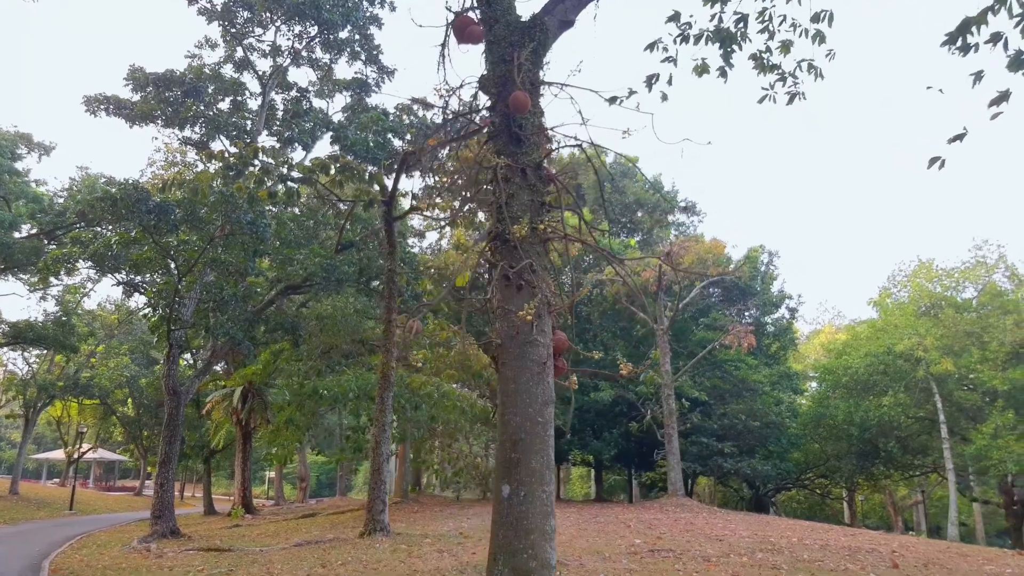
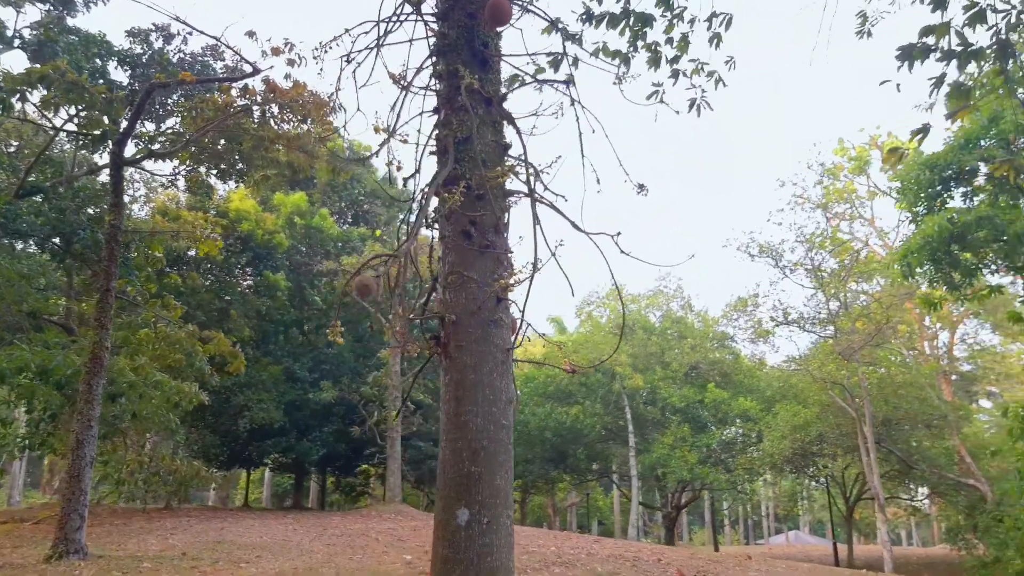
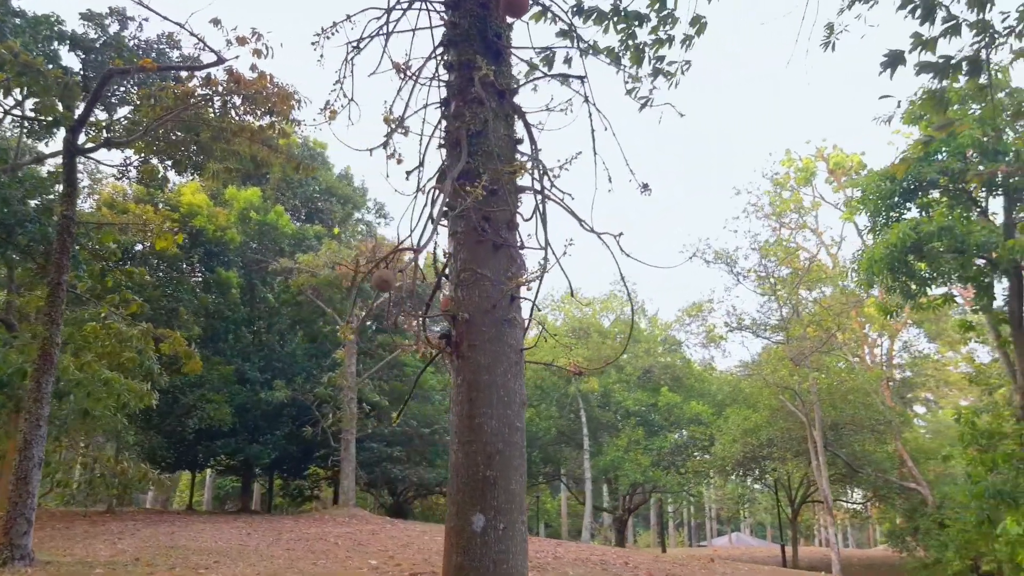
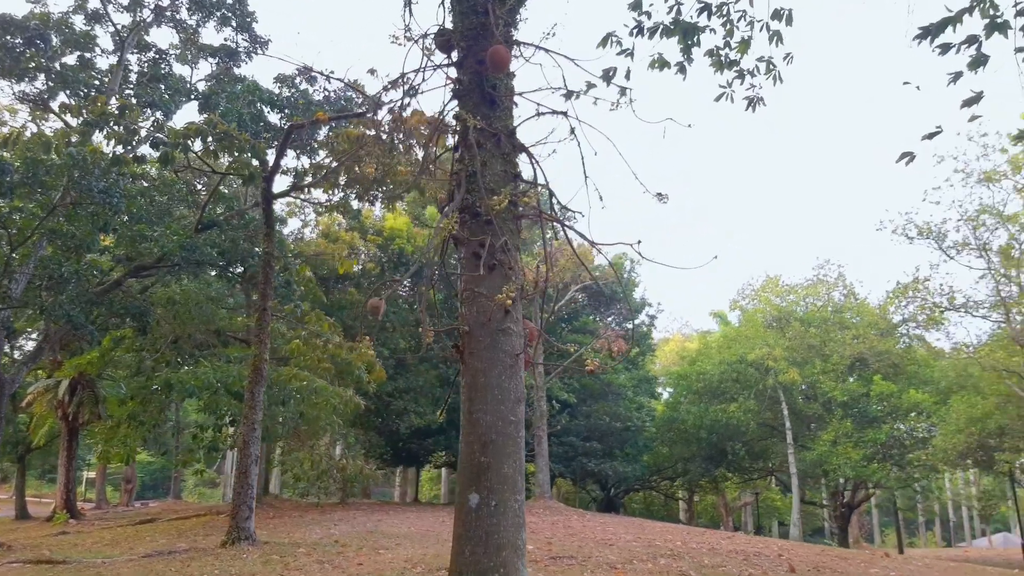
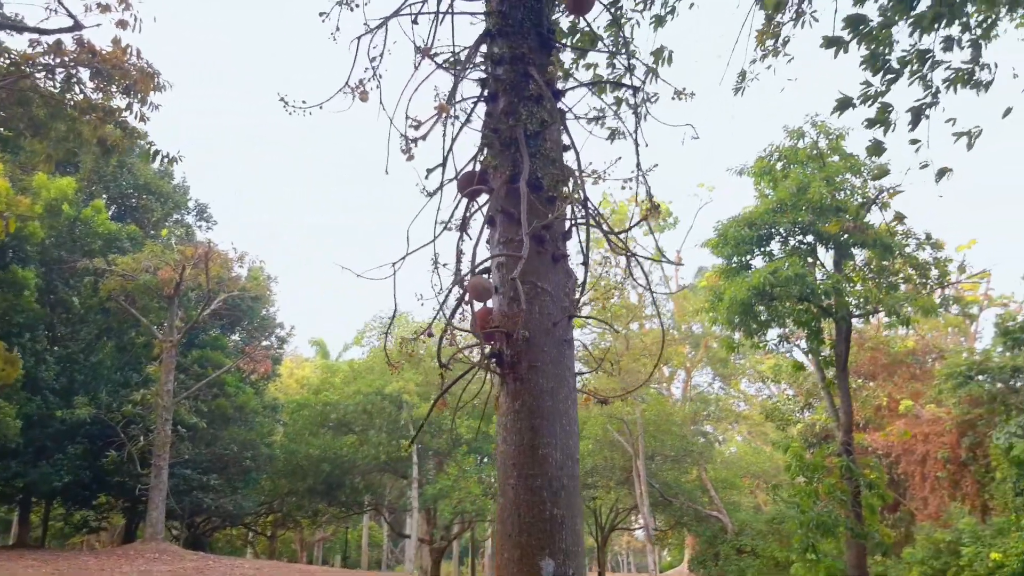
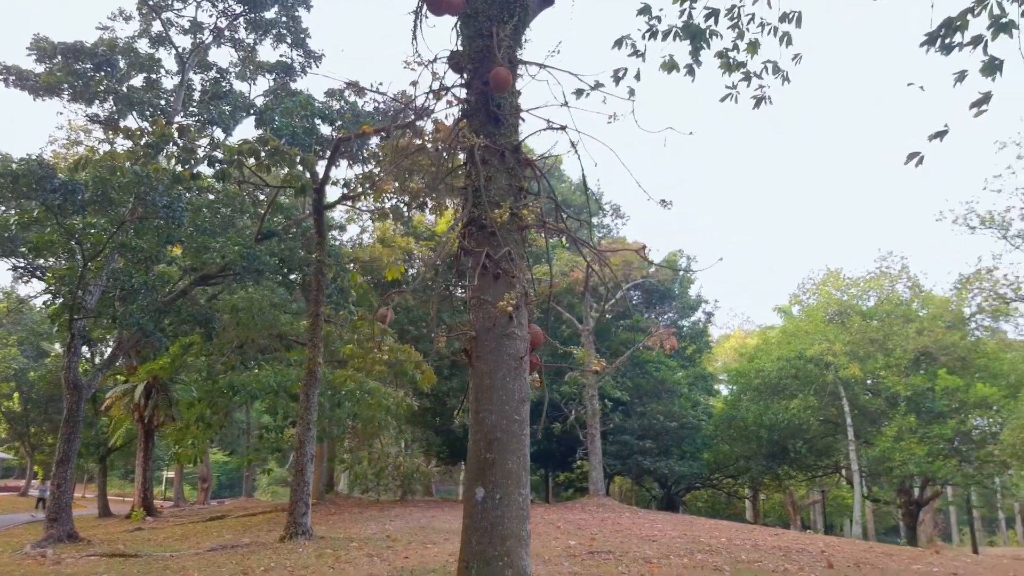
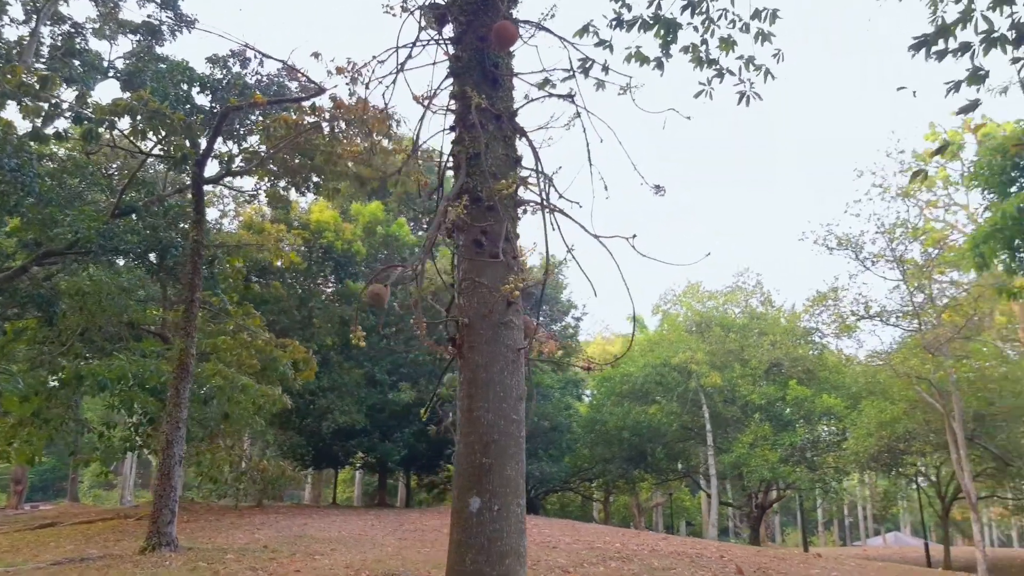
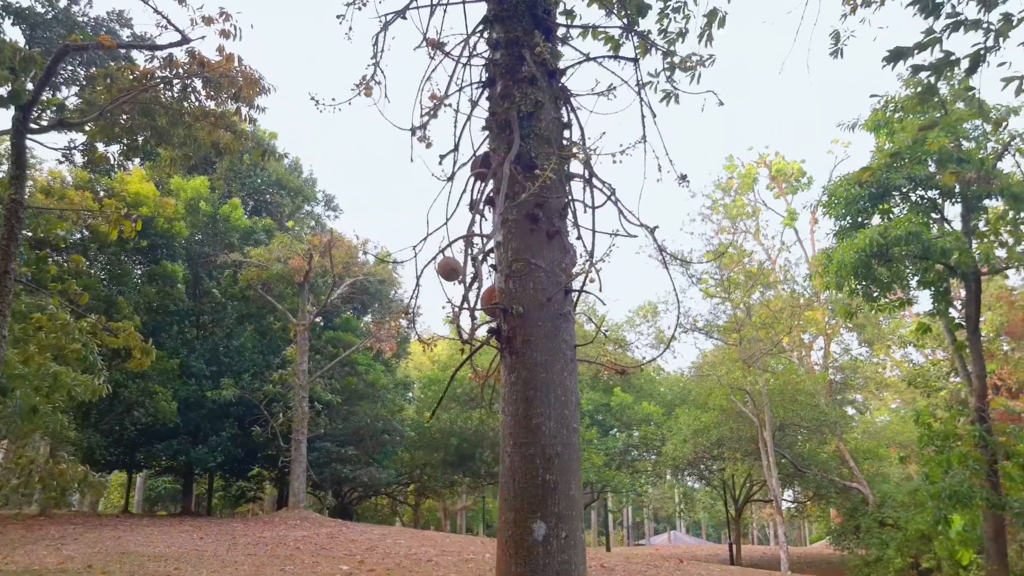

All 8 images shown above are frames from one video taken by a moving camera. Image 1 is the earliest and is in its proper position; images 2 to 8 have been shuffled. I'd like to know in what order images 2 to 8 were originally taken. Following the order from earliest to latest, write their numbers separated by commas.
6, 4, 7, 2, 3, 8, 5
